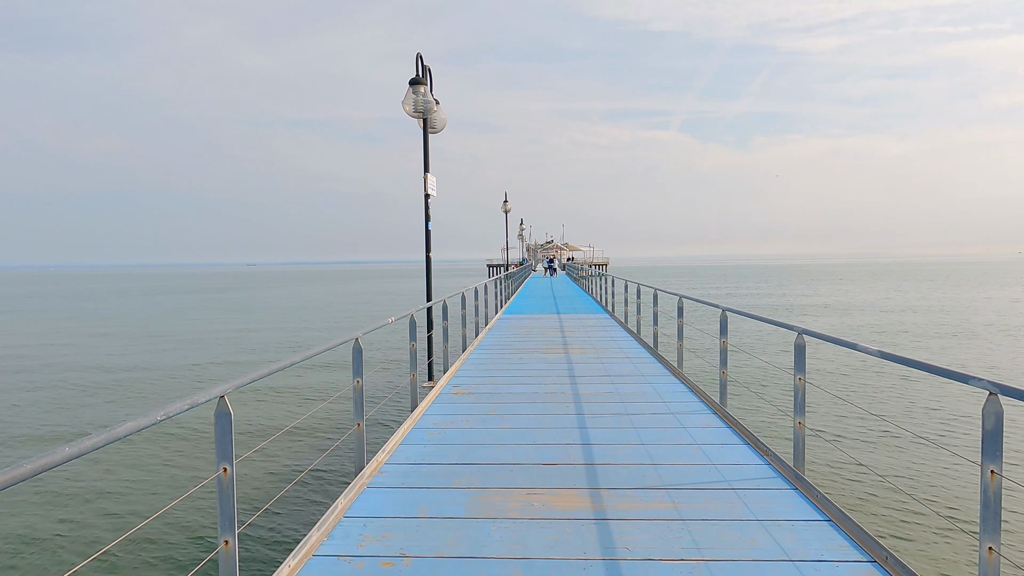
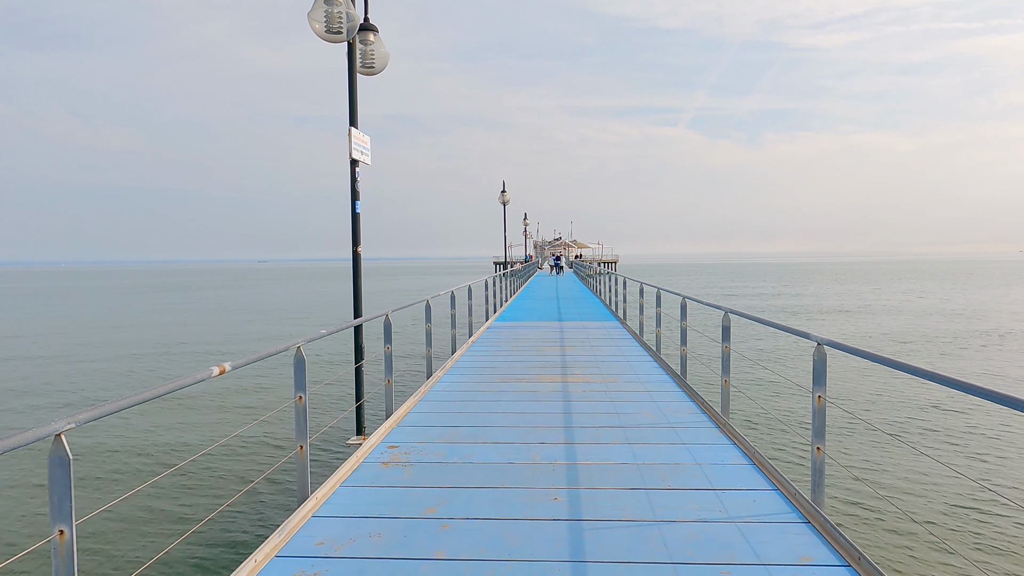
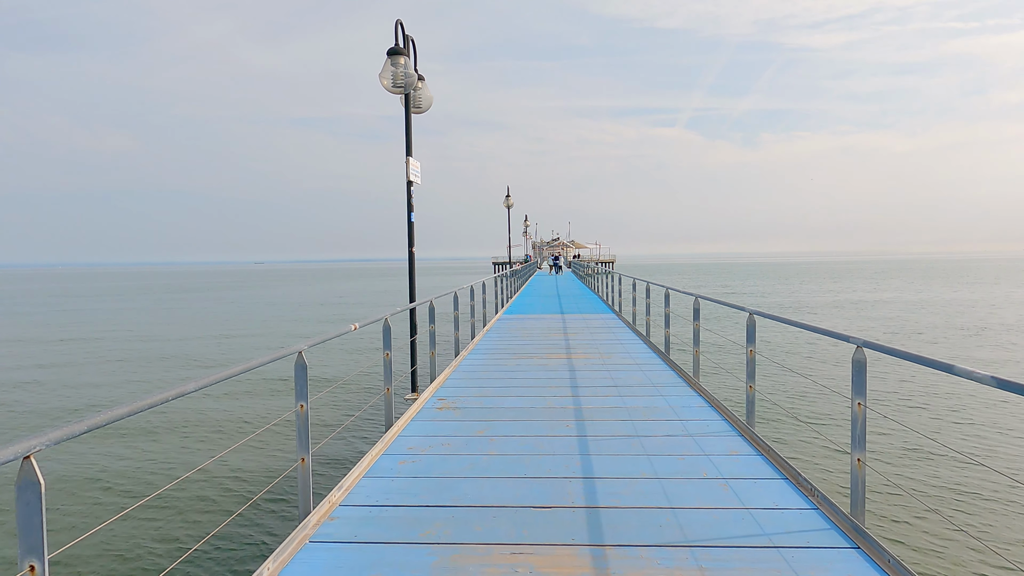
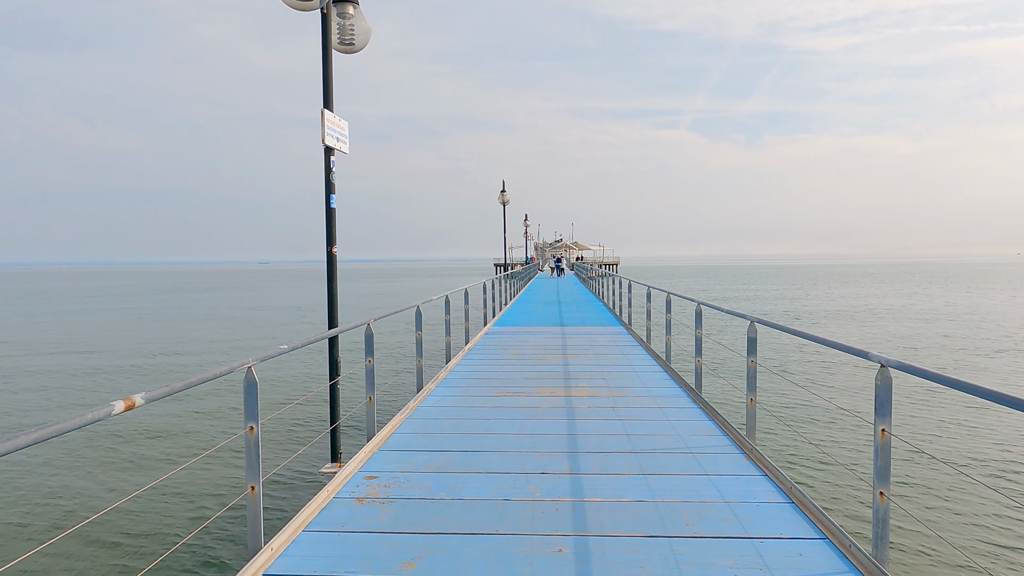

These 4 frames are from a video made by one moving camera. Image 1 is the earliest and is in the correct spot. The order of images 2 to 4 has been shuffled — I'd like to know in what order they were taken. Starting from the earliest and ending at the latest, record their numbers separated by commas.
3, 2, 4
